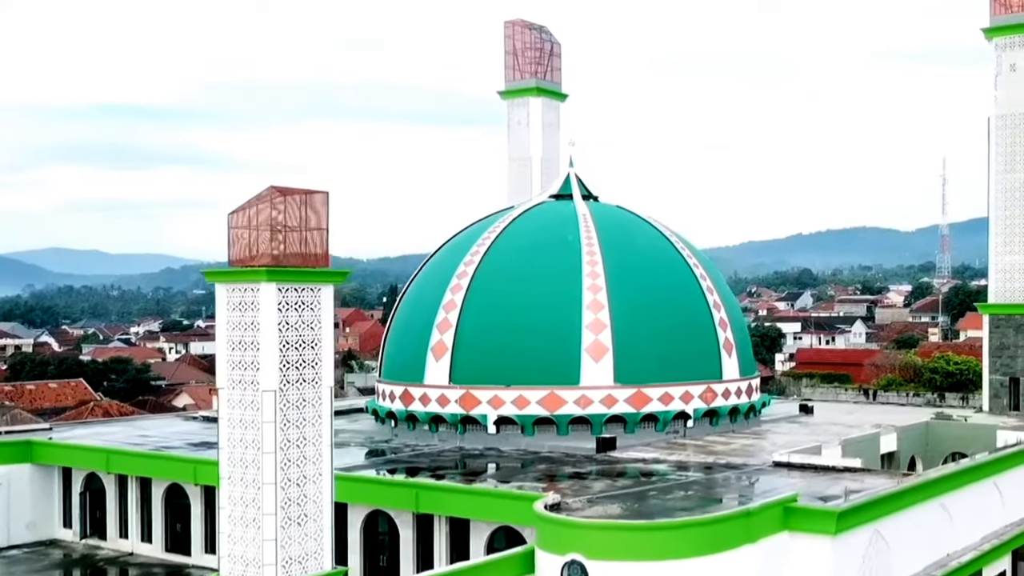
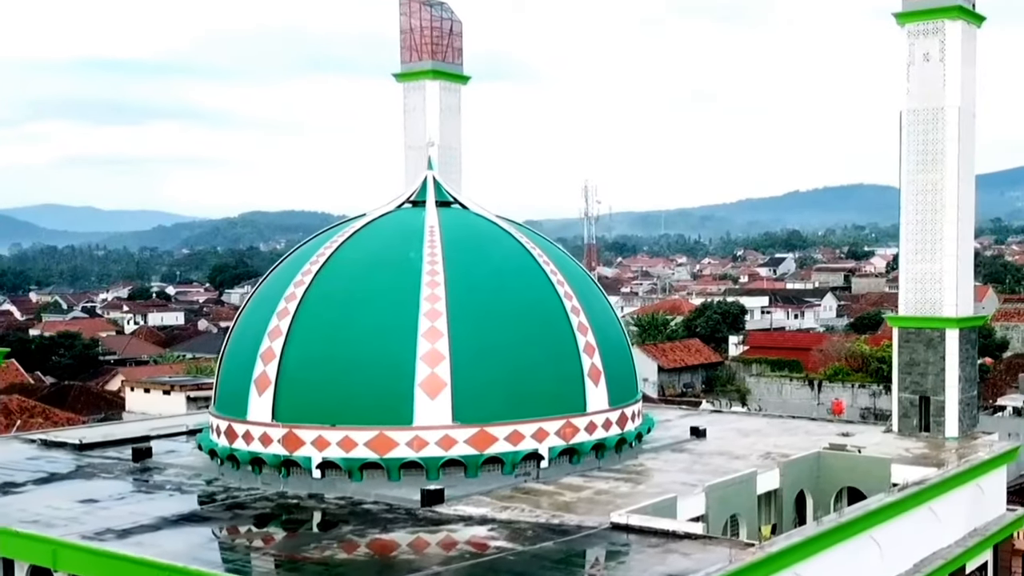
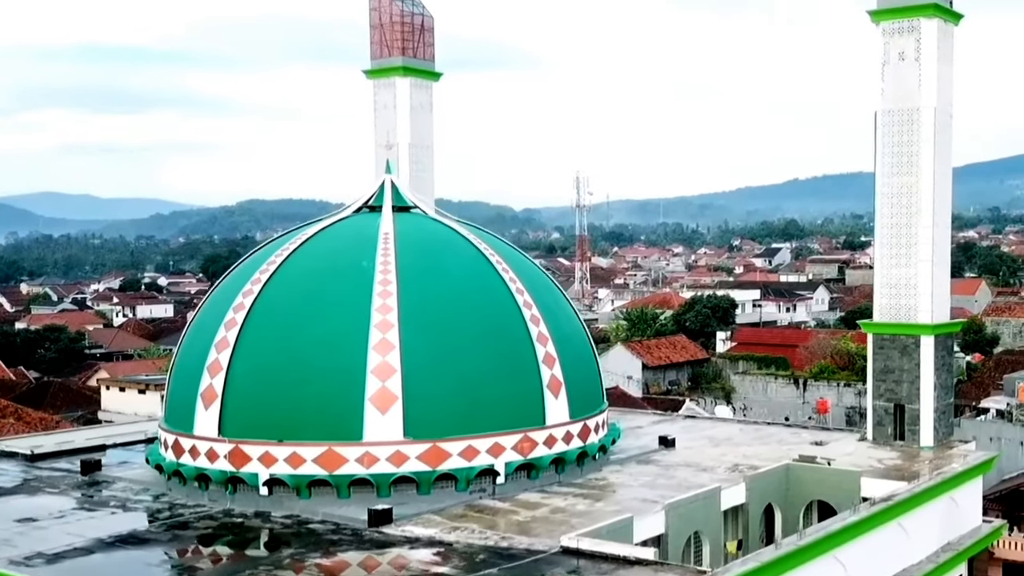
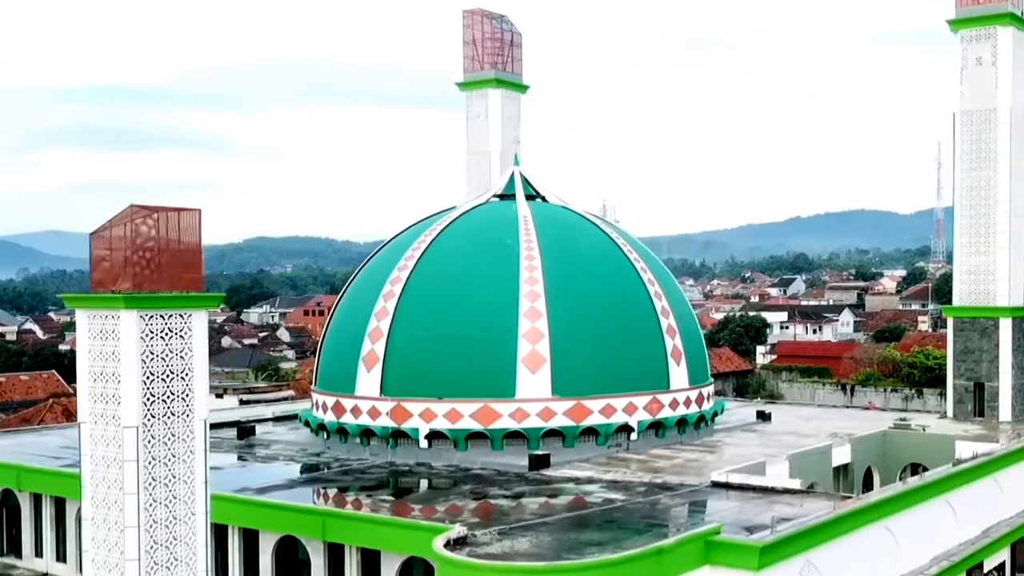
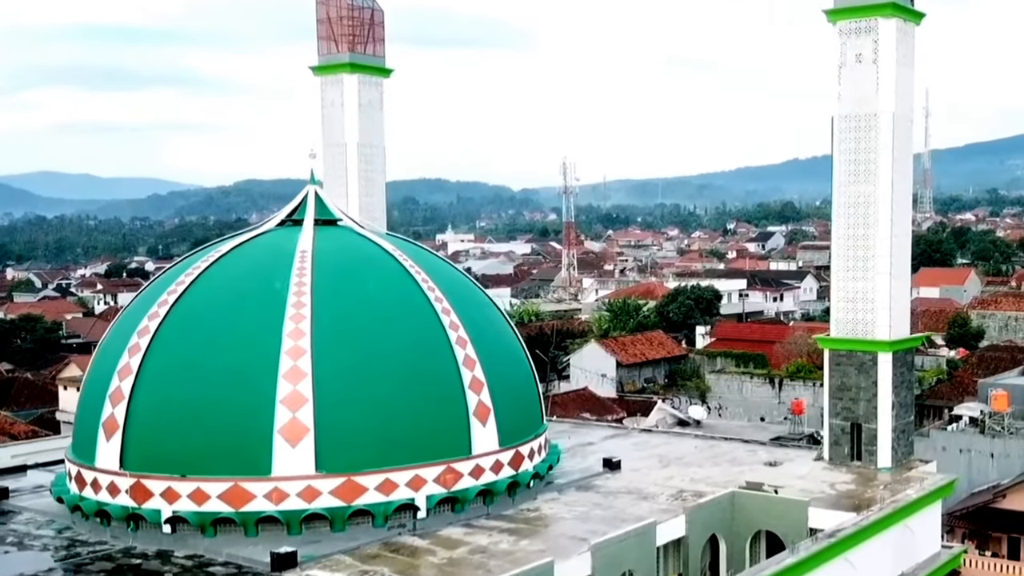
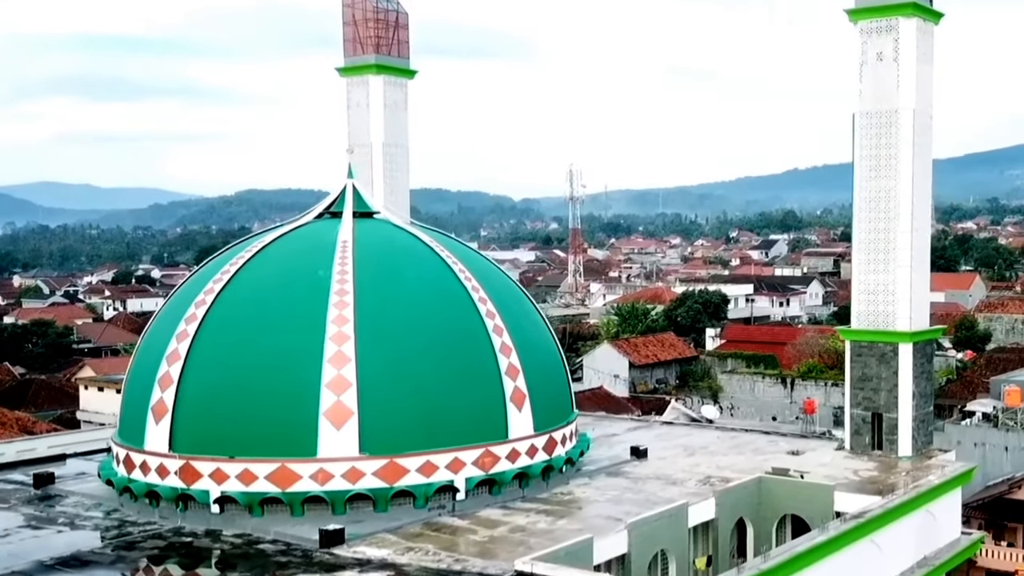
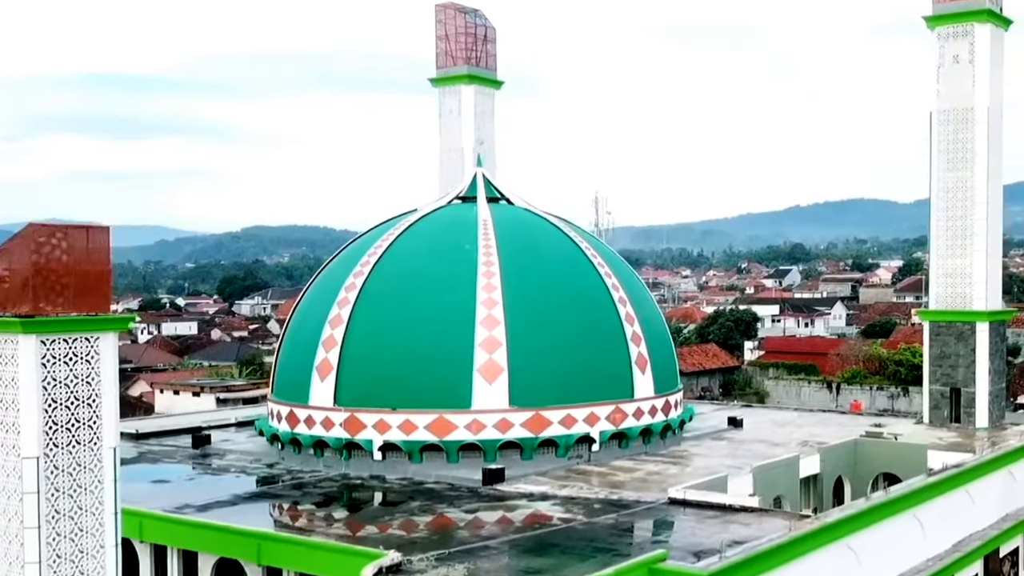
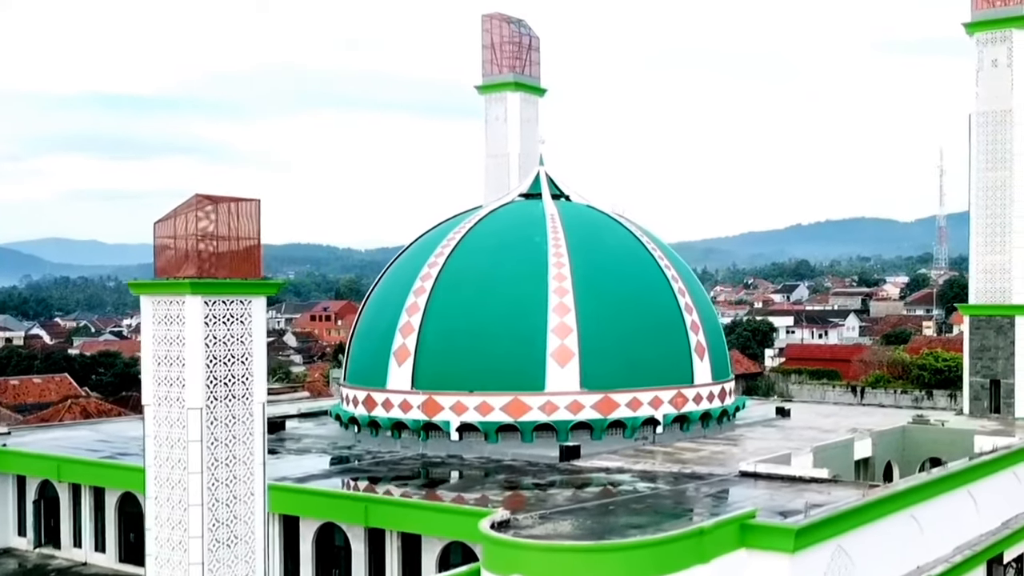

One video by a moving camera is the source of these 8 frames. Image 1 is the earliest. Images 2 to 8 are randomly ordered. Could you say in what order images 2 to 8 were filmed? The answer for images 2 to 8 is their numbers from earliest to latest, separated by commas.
8, 4, 7, 2, 3, 6, 5
